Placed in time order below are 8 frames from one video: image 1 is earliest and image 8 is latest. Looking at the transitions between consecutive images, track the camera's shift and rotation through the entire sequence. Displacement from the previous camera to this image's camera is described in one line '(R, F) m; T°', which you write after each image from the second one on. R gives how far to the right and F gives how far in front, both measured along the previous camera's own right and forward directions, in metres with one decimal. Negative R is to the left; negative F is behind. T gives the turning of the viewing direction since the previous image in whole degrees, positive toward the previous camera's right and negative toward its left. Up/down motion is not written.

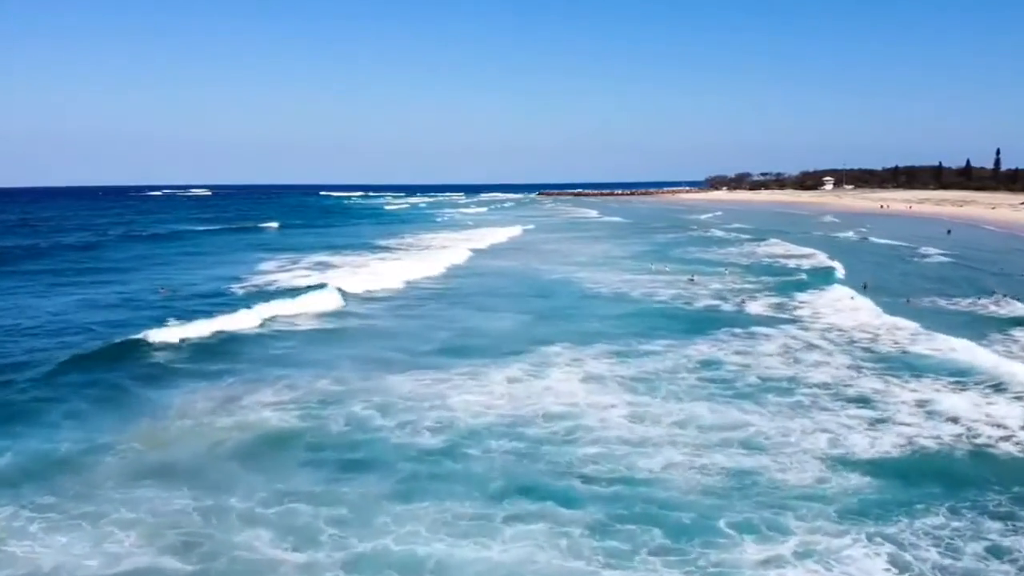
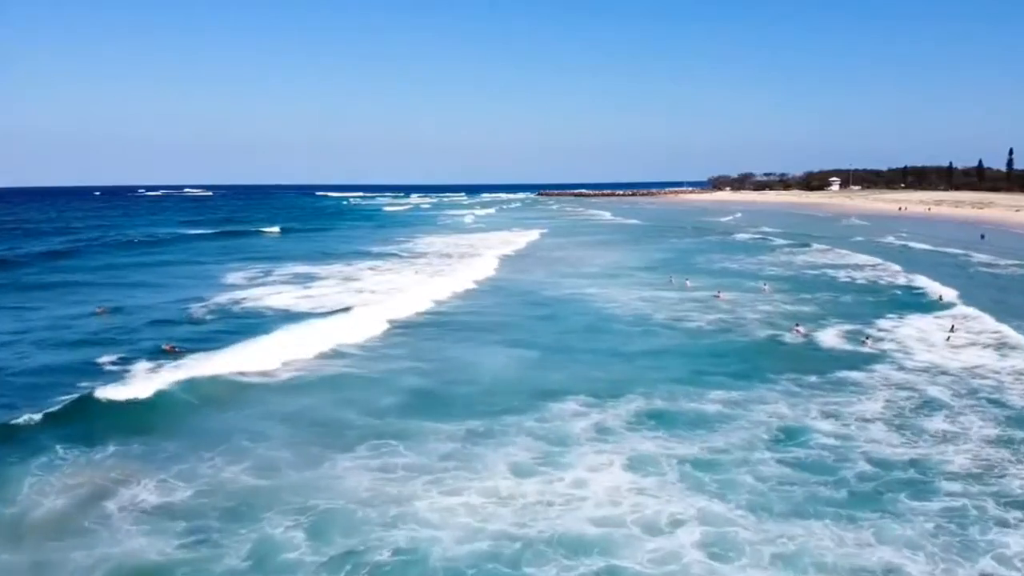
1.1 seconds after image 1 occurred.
(-0.1, +4.9) m; 0°
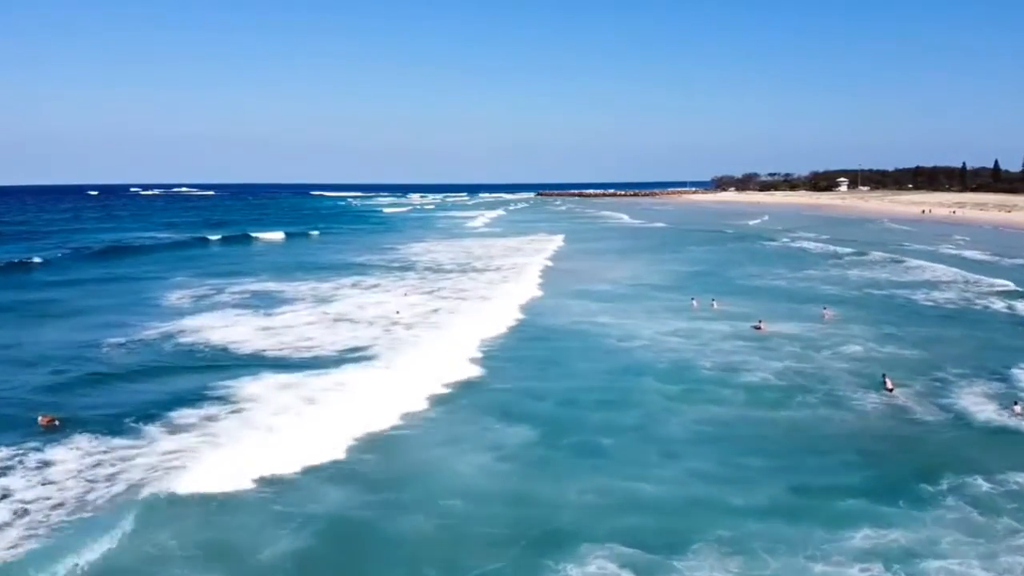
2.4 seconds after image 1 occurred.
(0.0, +5.4) m; 0°
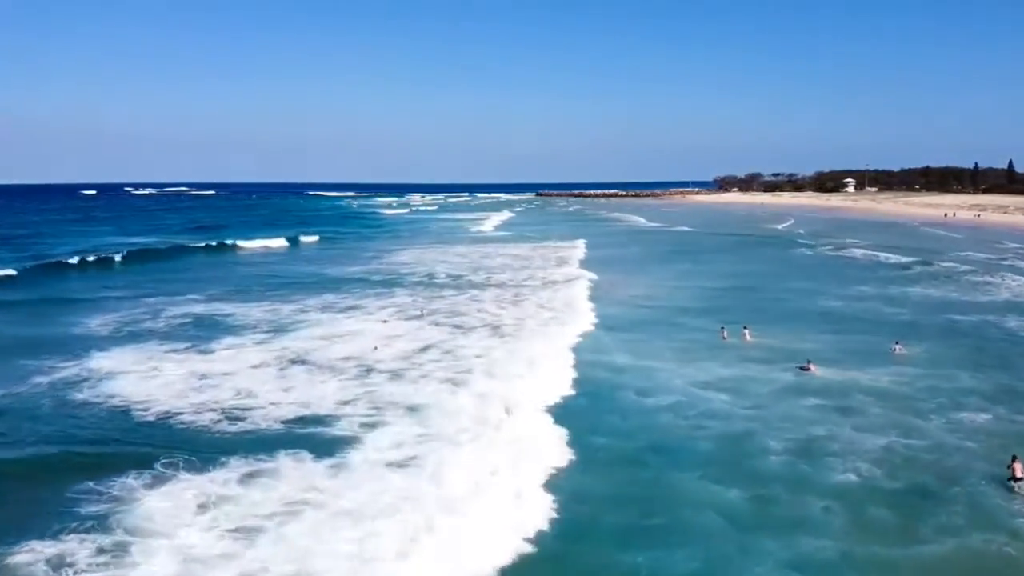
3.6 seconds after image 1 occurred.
(0.0, +4.8) m; 0°
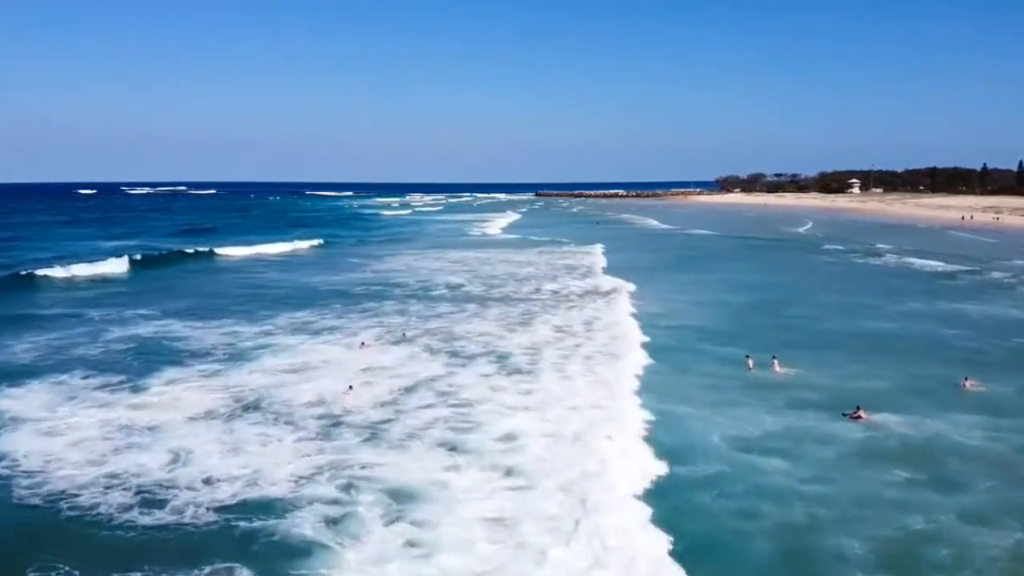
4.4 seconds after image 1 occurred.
(-0.4, +3.5) m; 0°
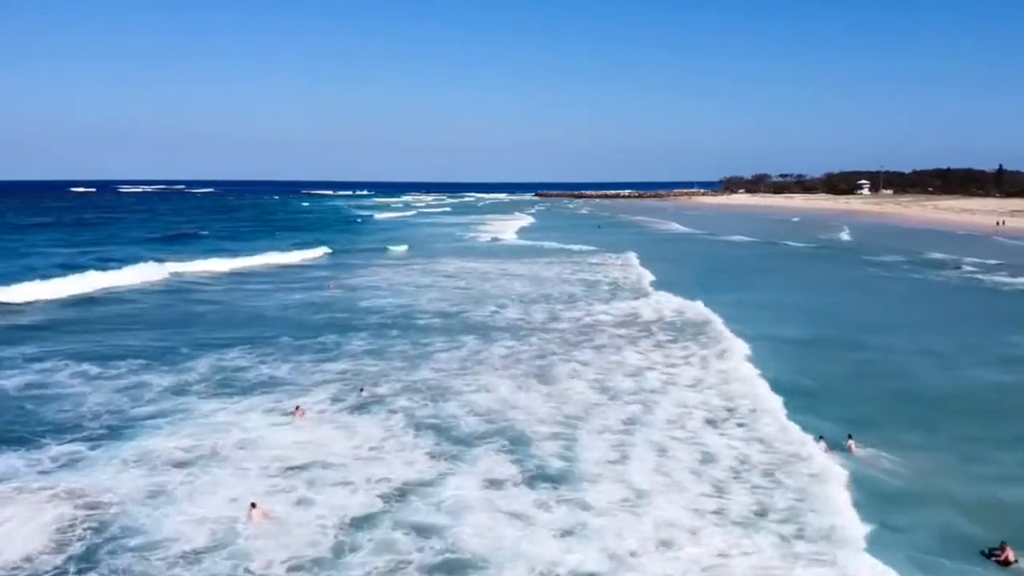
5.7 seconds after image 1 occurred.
(-0.5, +5.6) m; 0°
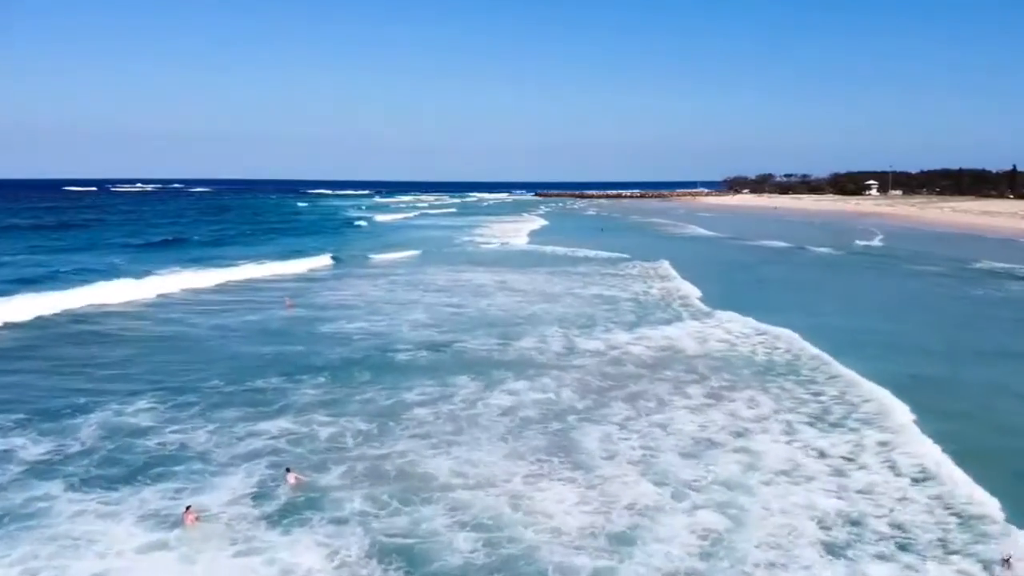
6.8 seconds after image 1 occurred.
(-0.2, +4.0) m; 0°
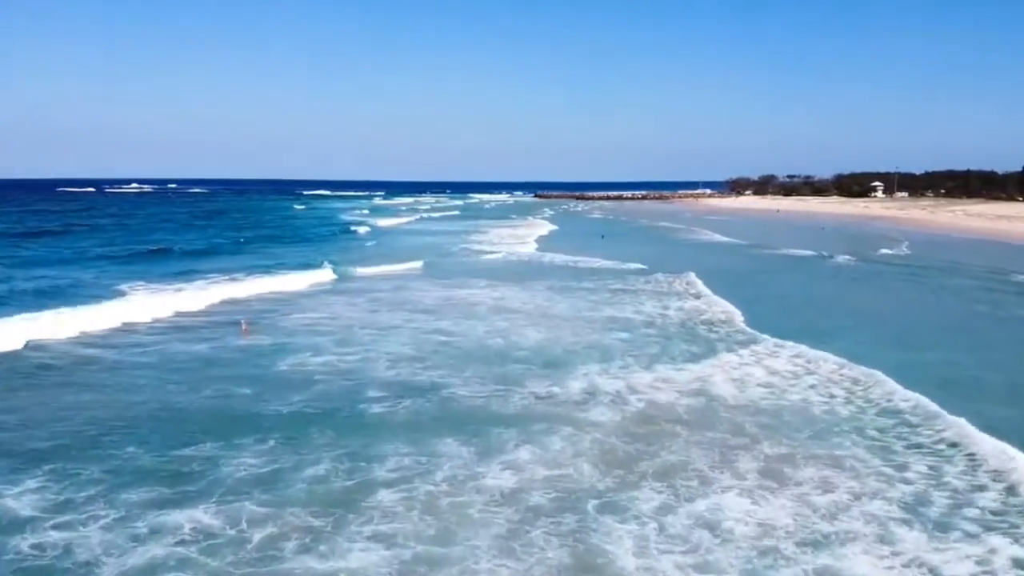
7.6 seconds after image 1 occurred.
(0.0, +2.7) m; 0°
